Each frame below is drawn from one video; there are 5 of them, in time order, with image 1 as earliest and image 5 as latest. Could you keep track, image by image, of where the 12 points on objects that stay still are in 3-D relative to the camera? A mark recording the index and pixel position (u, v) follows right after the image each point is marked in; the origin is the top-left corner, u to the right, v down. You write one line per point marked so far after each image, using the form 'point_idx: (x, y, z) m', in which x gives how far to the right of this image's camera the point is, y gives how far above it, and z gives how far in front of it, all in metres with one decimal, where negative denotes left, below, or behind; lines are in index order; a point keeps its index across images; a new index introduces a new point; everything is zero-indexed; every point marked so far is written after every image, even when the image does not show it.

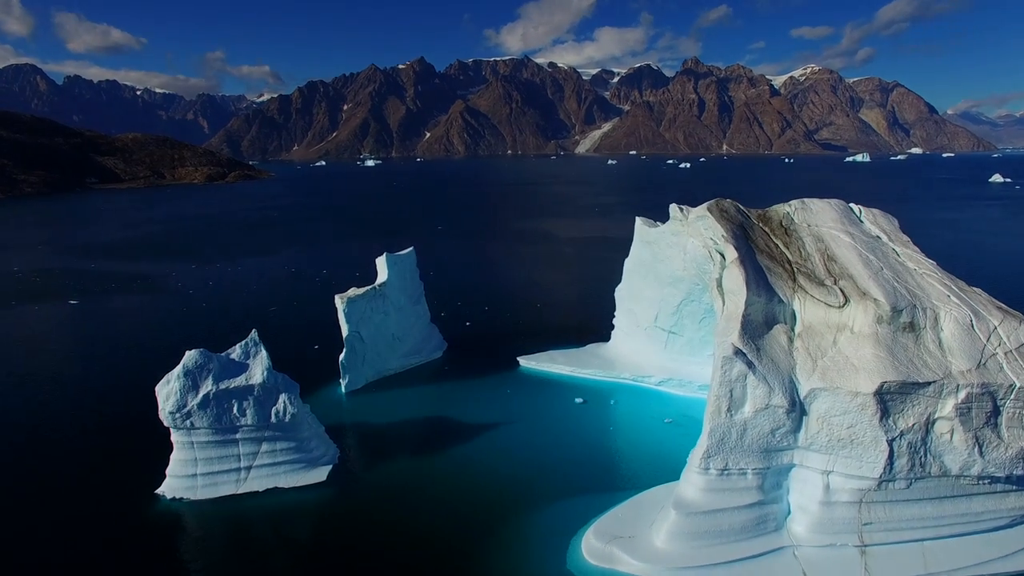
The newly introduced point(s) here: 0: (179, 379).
0: (-11.0, -3.0, +19.7) m
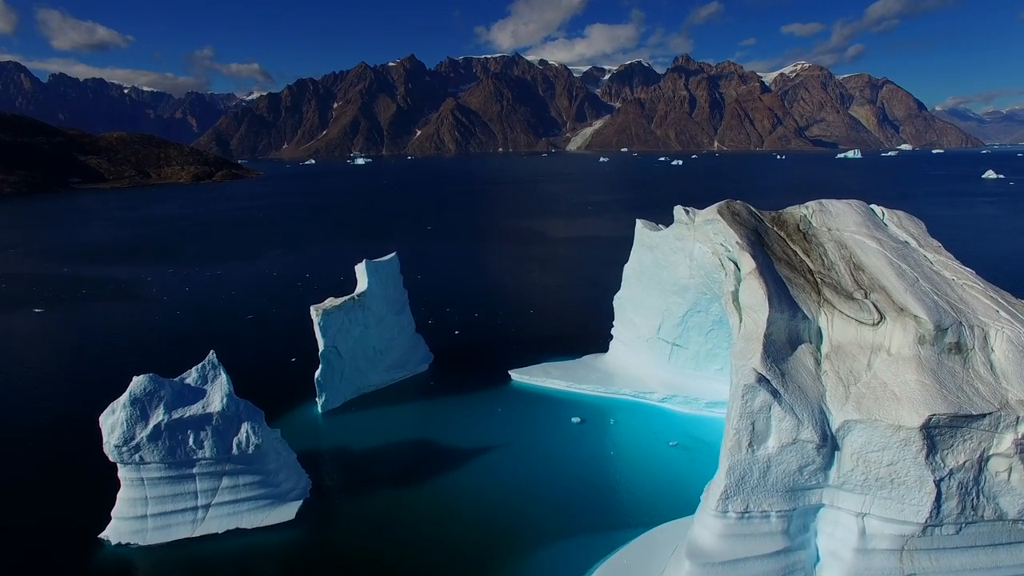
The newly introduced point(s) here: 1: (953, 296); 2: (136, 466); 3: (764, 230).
0: (-11.3, -3.5, +17.3) m
1: (+11.8, -0.2, +15.8) m
2: (-11.2, -5.3, +17.6) m
3: (+8.5, +2.0, +20.1) m
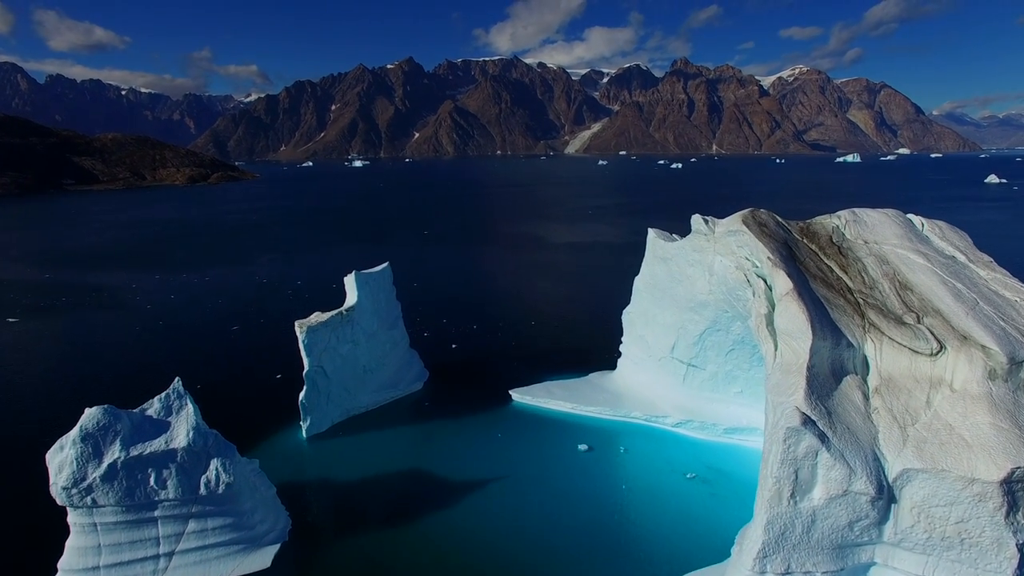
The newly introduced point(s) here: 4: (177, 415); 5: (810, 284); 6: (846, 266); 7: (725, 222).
0: (-11.2, -4.1, +15.2) m
1: (+11.9, -0.8, +13.8) m
2: (-11.1, -5.8, +15.5) m
3: (+8.6, +1.4, +18.2) m
4: (-9.3, -3.5, +16.5) m
5: (+8.1, +0.1, +16.0) m
6: (+9.7, +0.7, +17.2) m
7: (+7.0, +2.2, +19.4) m
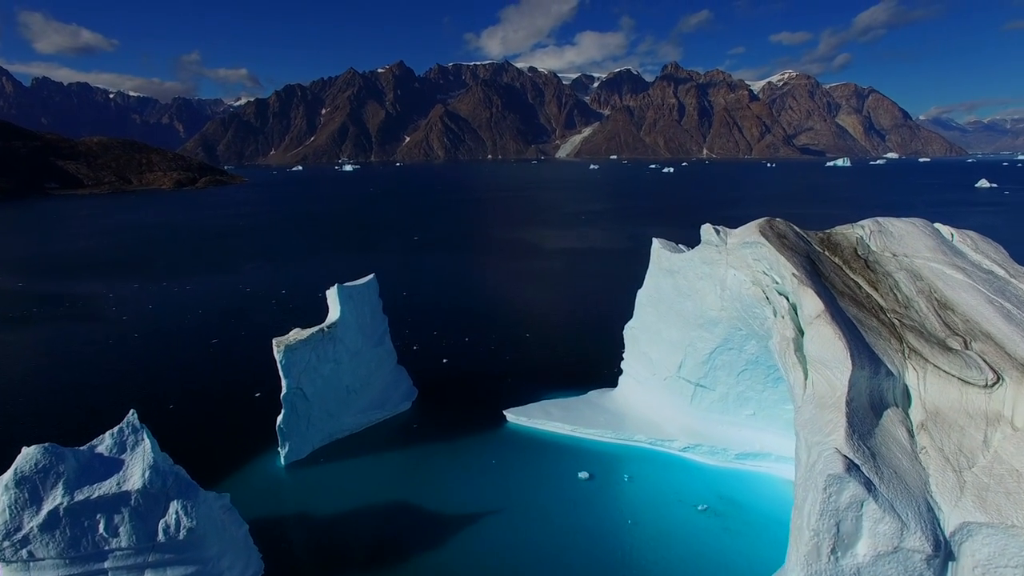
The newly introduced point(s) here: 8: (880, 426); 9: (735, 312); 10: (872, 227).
0: (-11.3, -4.6, +13.4) m
1: (+11.8, -1.2, +12.2) m
2: (-11.2, -6.3, +13.6) m
3: (+8.5, +0.9, +16.6) m
4: (-9.4, -4.0, +14.6) m
5: (+8.0, -0.4, +14.4) m
6: (+9.6, +0.2, +15.6) m
7: (+6.9, +1.7, +17.8) m
8: (+7.4, -2.8, +11.9) m
9: (+7.1, -0.8, +18.8) m
10: (+10.5, +1.8, +17.2) m
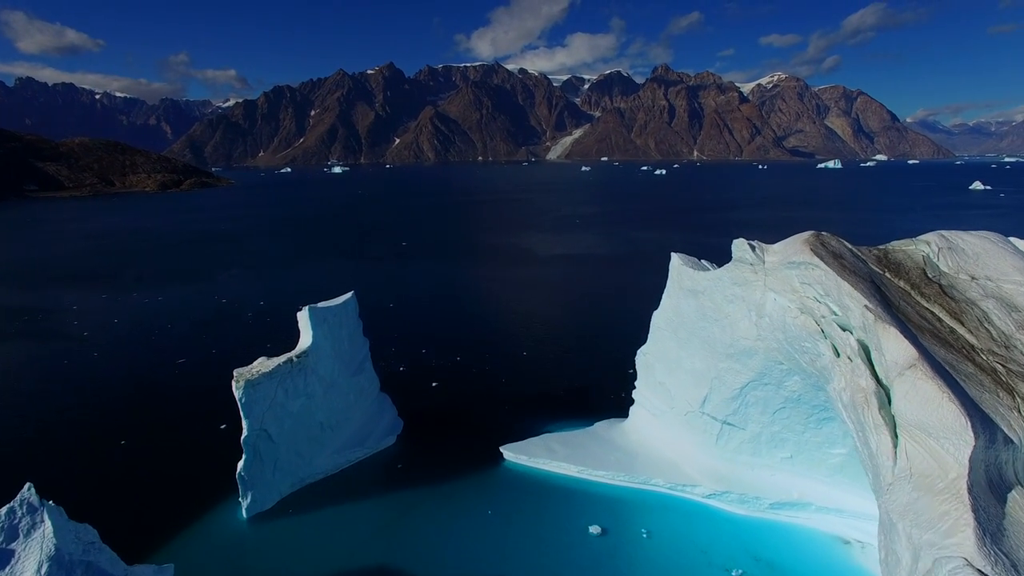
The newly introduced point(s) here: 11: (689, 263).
0: (-11.2, -5.3, +10.2) m
1: (+11.9, -1.9, +9.4) m
2: (-11.1, -7.1, +10.4) m
3: (+8.5, +0.2, +13.7) m
4: (-9.3, -4.8, +11.5) m
5: (+8.0, -1.1, +11.5) m
6: (+9.6, -0.5, +12.7) m
7: (+6.9, +1.0, +14.9) m
8: (+7.5, -3.5, +9.0) m
9: (+7.1, -1.5, +15.9) m
10: (+10.5, +1.1, +14.3) m
11: (+5.7, +0.8, +19.0) m
